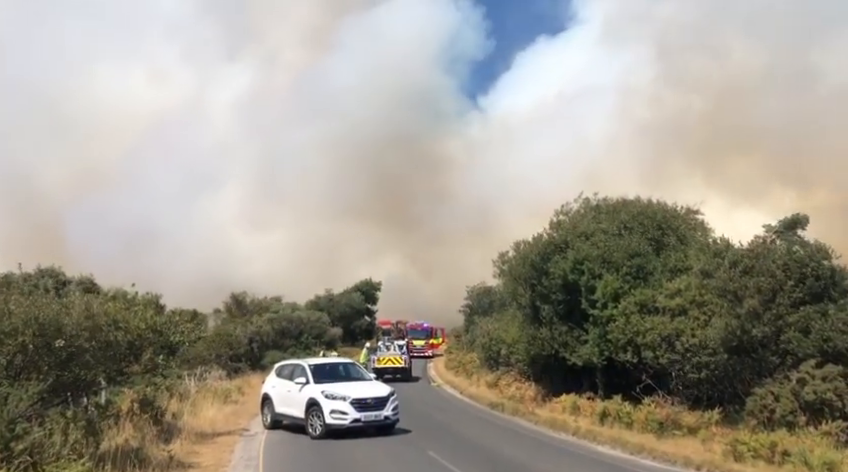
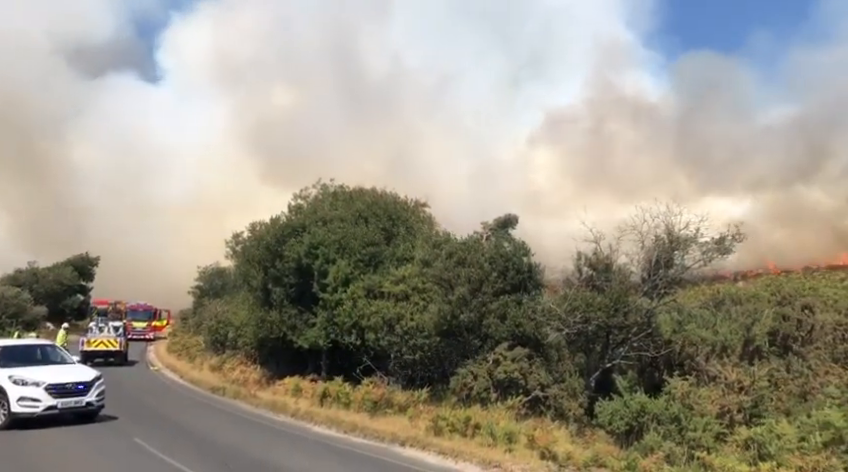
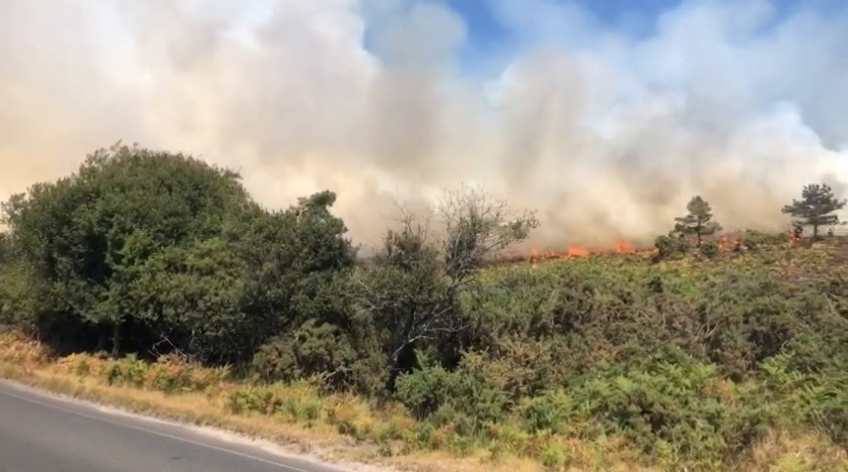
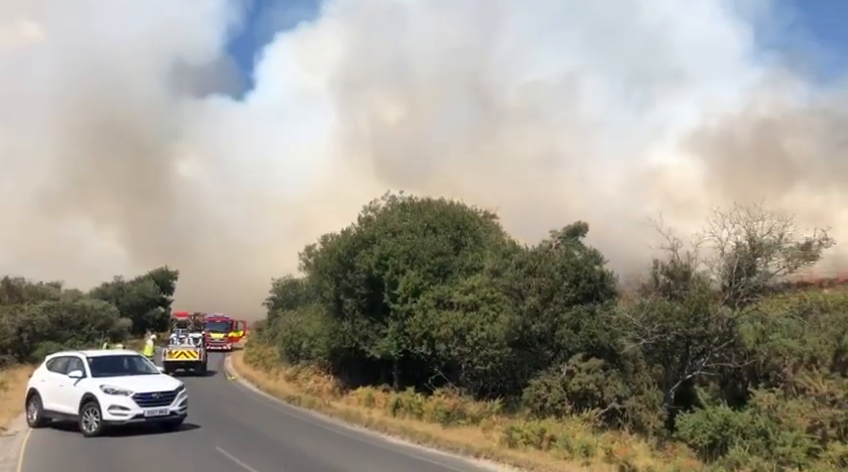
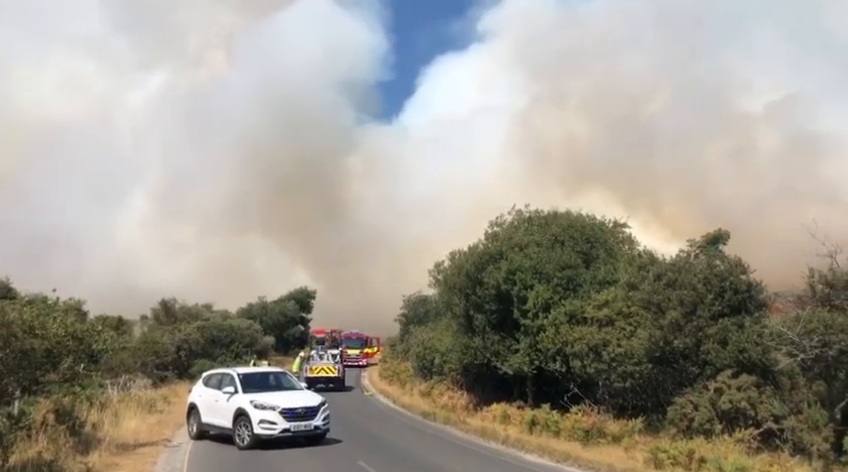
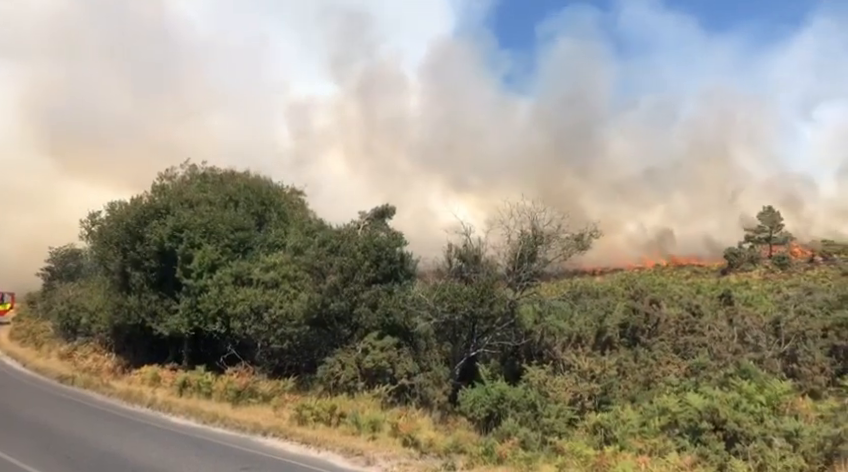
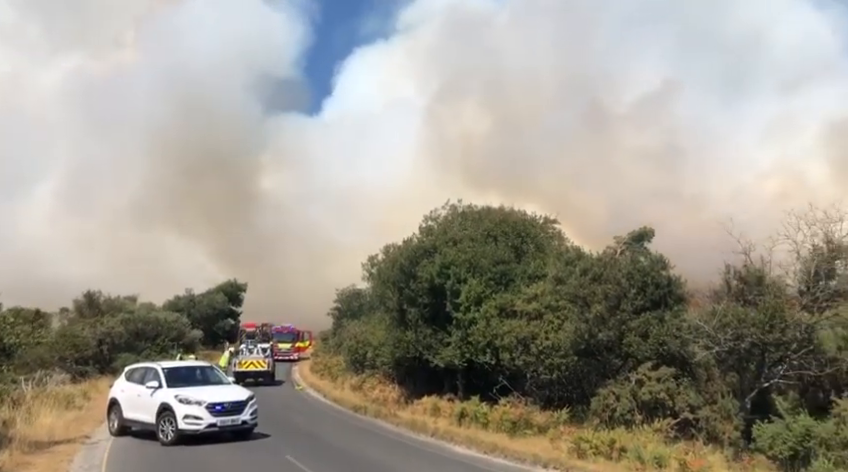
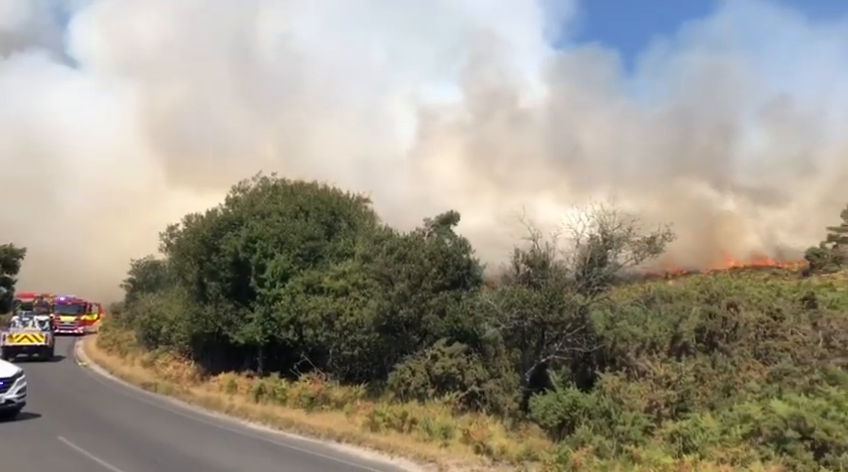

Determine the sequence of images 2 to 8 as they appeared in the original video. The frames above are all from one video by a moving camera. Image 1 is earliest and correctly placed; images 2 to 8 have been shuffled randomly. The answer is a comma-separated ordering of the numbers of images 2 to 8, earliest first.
5, 7, 4, 2, 8, 6, 3
